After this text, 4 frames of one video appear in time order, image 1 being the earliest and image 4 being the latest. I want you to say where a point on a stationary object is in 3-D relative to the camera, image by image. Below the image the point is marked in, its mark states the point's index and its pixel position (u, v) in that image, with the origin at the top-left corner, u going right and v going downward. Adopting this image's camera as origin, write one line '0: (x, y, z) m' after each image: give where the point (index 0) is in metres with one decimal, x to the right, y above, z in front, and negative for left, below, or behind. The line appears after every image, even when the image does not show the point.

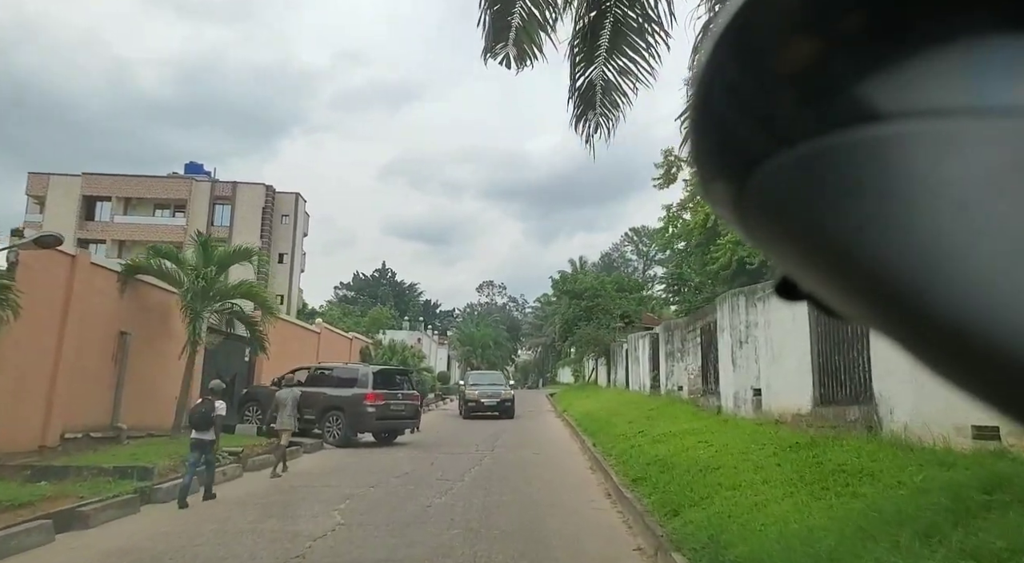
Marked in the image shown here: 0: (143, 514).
0: (-3.8, -2.4, +6.8) m
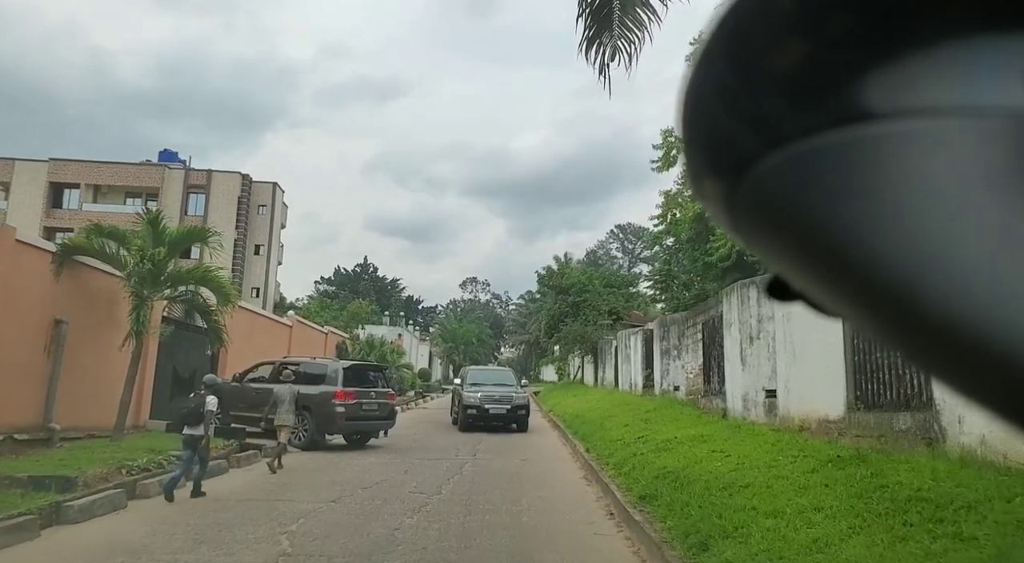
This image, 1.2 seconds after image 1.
0: (-3.9, -2.2, +5.9) m
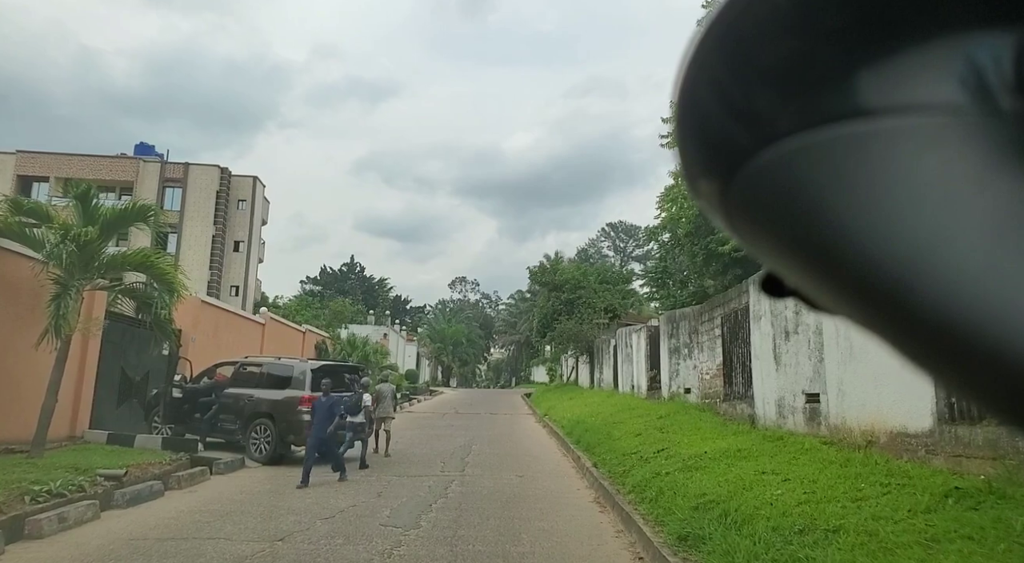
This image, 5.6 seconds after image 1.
0: (-3.9, -2.0, +4.7) m
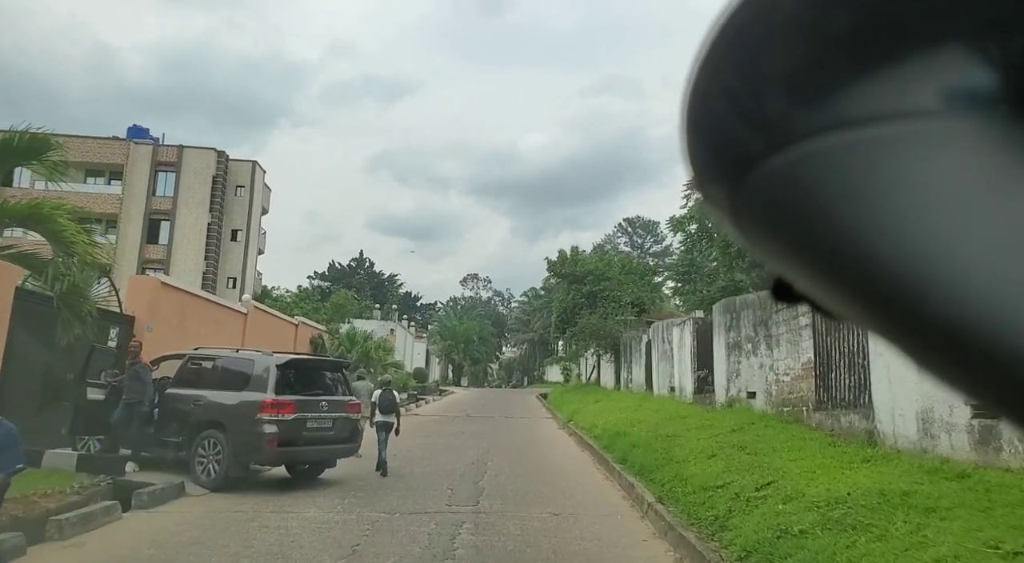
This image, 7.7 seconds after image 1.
0: (-3.7, -1.8, +2.8) m
